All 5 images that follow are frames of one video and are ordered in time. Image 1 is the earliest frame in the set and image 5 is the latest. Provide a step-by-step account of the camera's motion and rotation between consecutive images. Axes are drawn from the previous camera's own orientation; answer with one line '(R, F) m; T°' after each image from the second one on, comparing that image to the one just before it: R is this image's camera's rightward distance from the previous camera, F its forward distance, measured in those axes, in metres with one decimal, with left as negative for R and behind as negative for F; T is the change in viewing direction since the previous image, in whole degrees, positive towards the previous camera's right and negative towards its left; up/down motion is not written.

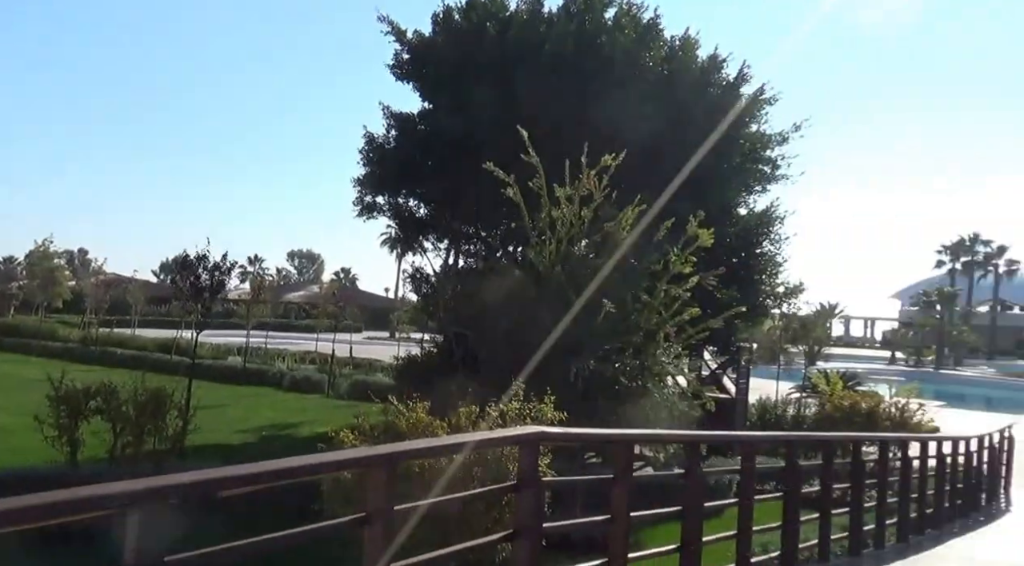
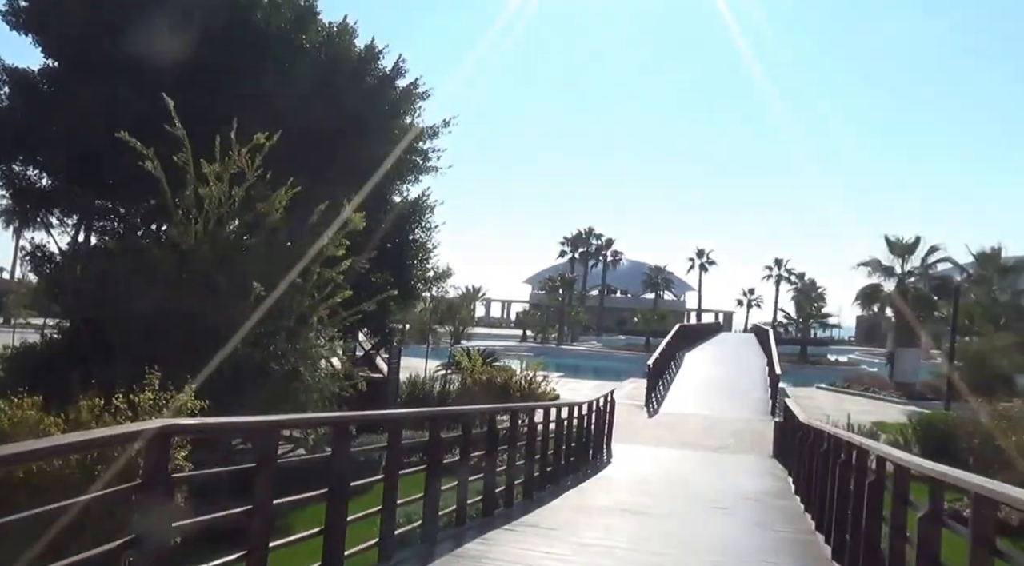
(+0.4, -0.3) m; +23°
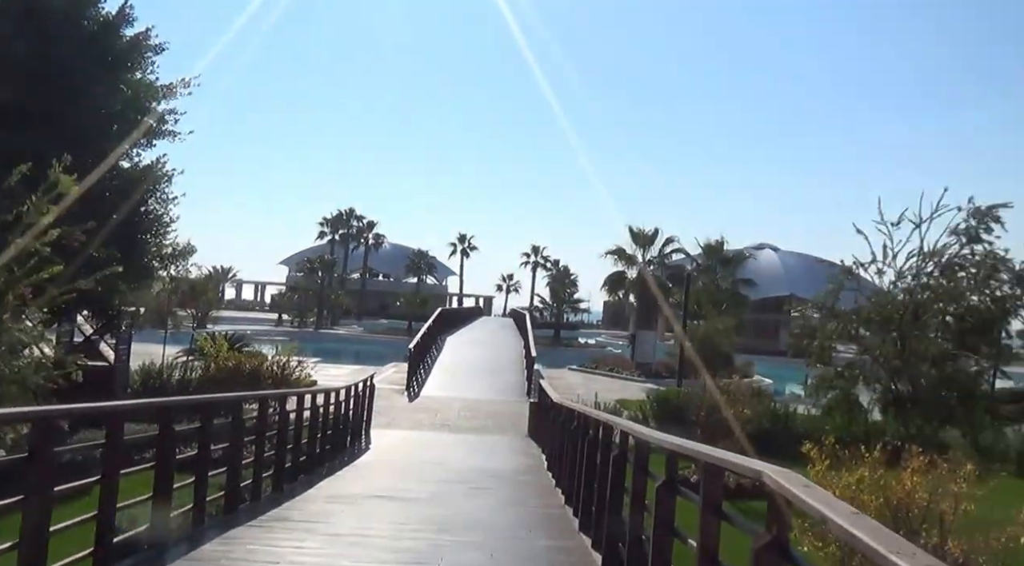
(+0.1, +0.3) m; +17°
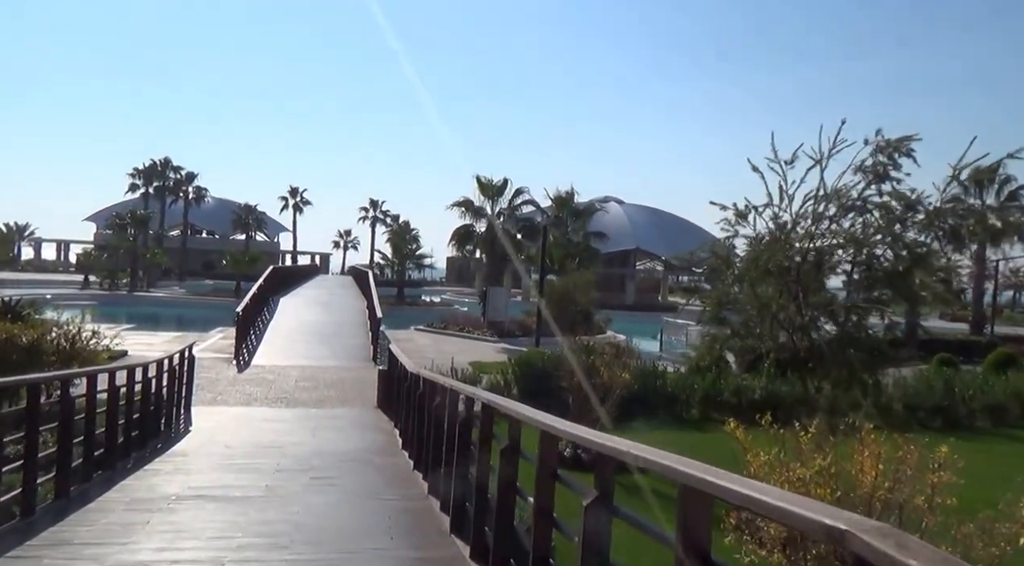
(-0.2, +1.9) m; +12°
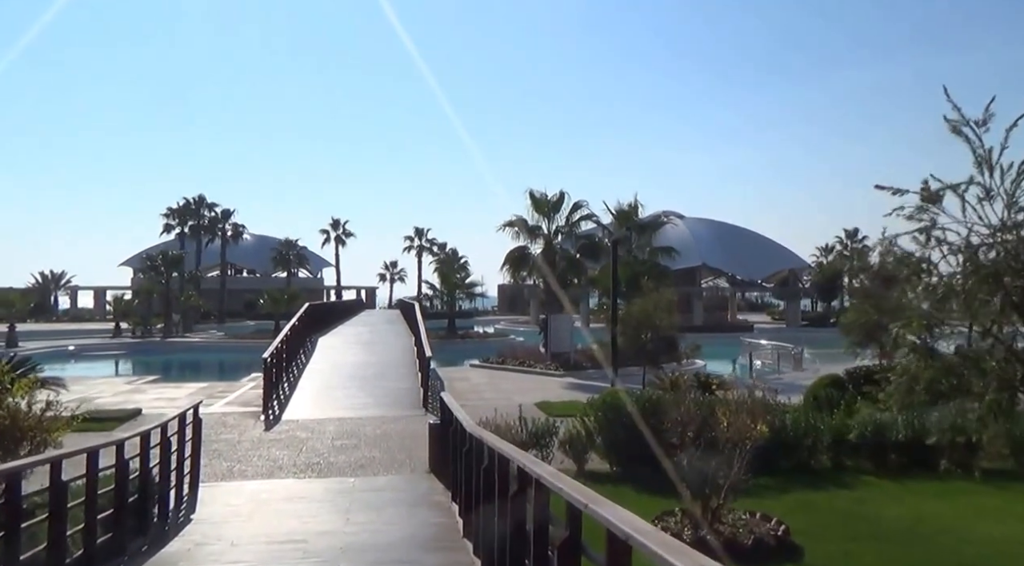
(-0.5, +3.2) m; -4°
